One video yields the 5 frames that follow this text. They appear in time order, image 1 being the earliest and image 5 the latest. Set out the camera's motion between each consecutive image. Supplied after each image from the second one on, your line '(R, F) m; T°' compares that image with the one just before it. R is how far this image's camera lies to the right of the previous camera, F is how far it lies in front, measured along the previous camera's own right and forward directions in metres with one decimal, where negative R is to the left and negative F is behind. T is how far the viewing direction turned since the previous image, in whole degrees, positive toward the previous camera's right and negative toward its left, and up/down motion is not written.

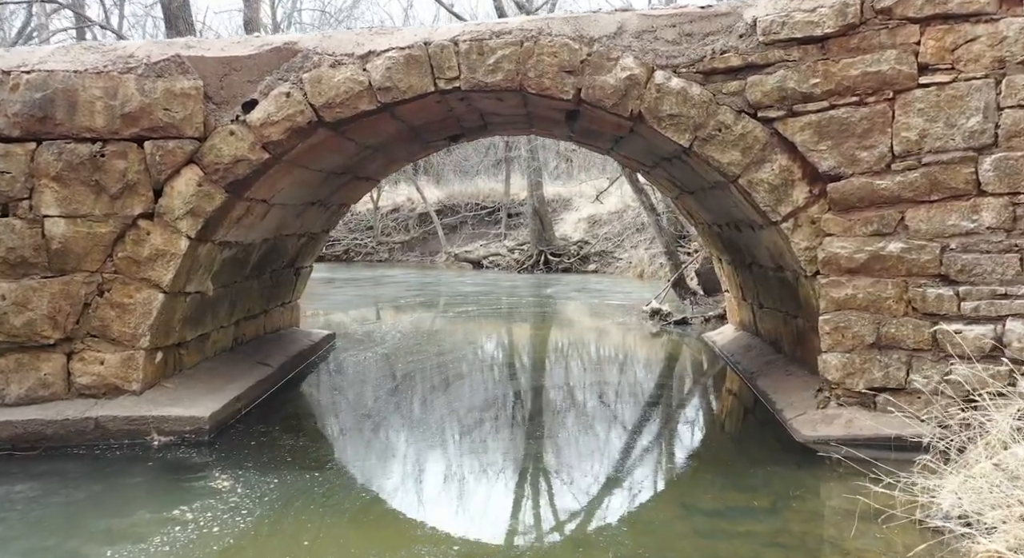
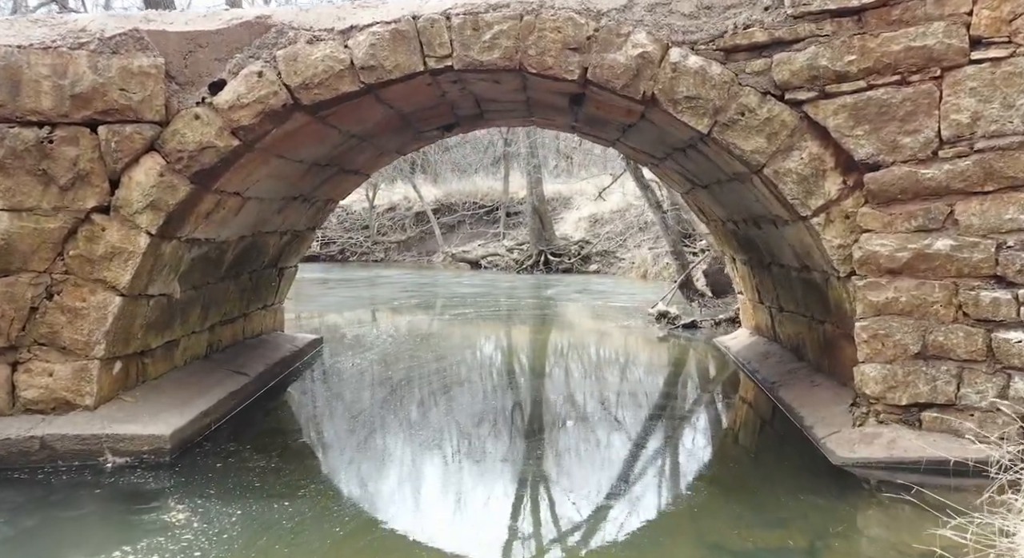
(0.0, +0.6) m; 0°
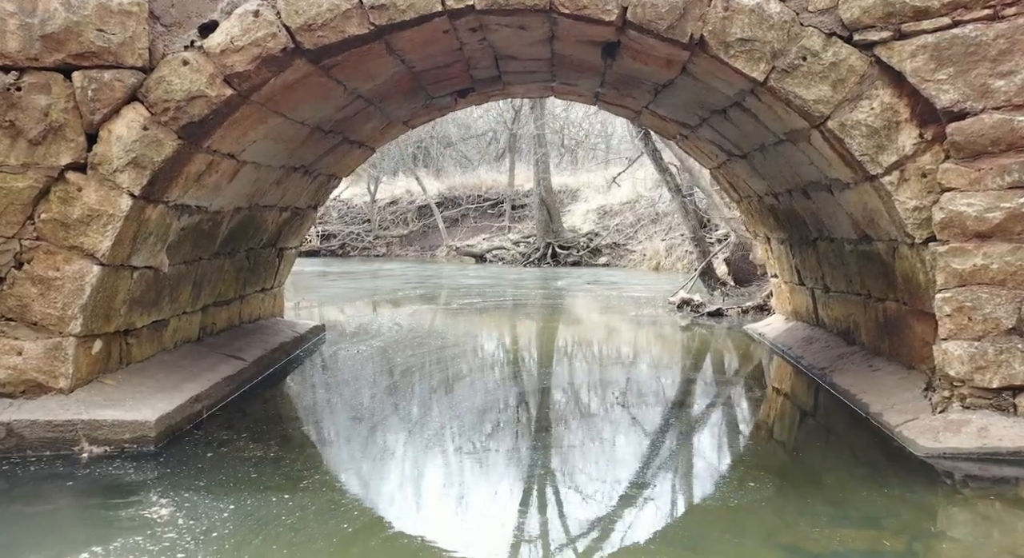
(-0.1, +0.6) m; 0°
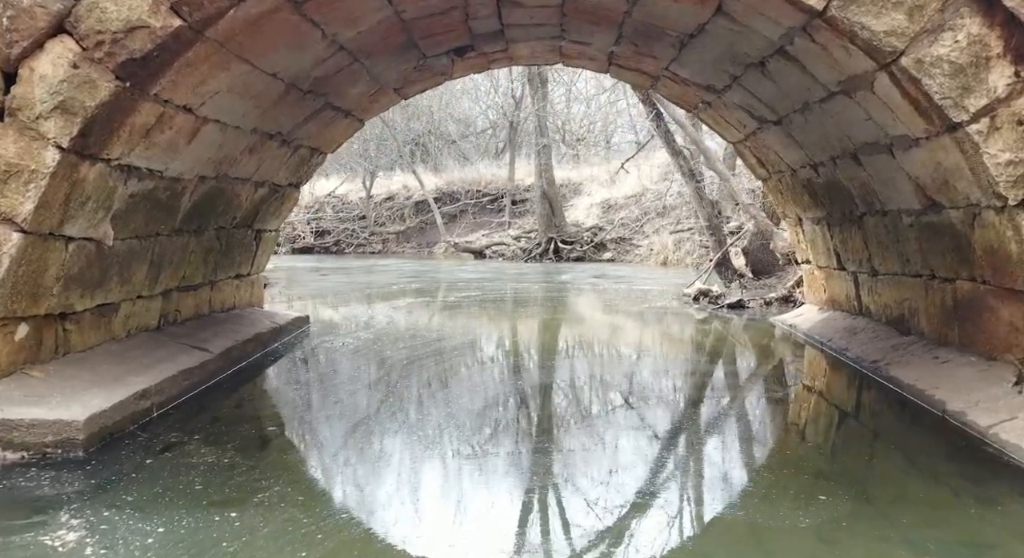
(0.0, +0.8) m; 0°
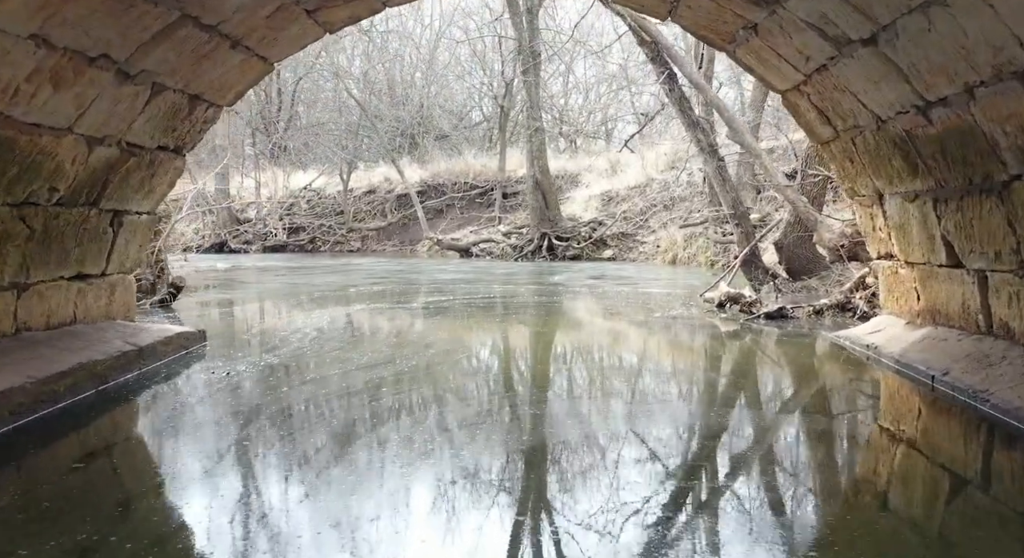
(+0.2, +2.1) m; 0°
